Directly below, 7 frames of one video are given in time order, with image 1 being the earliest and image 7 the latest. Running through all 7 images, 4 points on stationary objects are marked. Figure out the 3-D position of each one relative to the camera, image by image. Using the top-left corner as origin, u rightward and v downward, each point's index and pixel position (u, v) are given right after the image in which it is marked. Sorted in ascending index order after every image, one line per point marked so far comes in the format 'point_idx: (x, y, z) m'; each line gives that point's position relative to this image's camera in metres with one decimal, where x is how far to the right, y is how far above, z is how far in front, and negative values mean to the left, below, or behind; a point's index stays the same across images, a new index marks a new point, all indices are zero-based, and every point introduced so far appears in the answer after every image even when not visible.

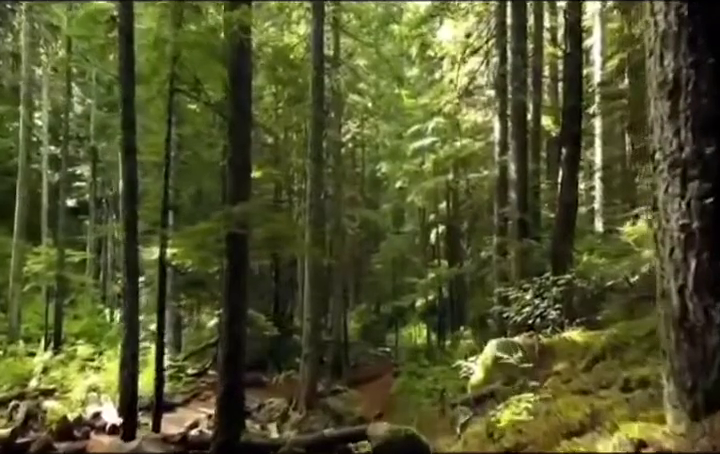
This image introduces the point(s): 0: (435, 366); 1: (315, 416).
0: (+2.5, -4.5, +19.7) m
1: (-1.2, -5.2, +16.7) m
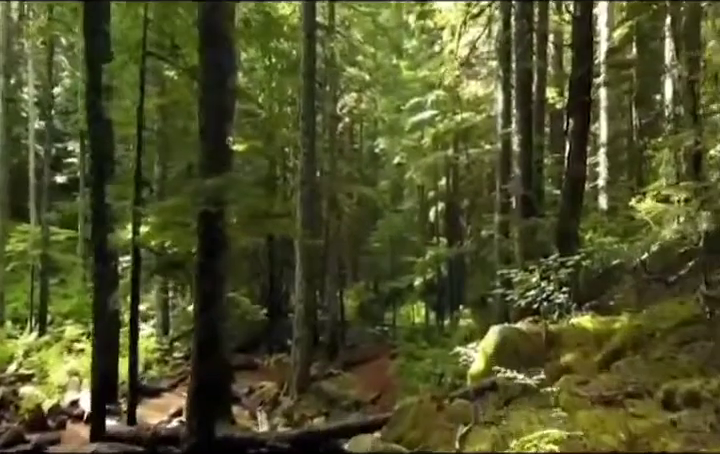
0: (+2.3, -3.8, +19.0) m
1: (-1.4, -4.6, +16.0) m
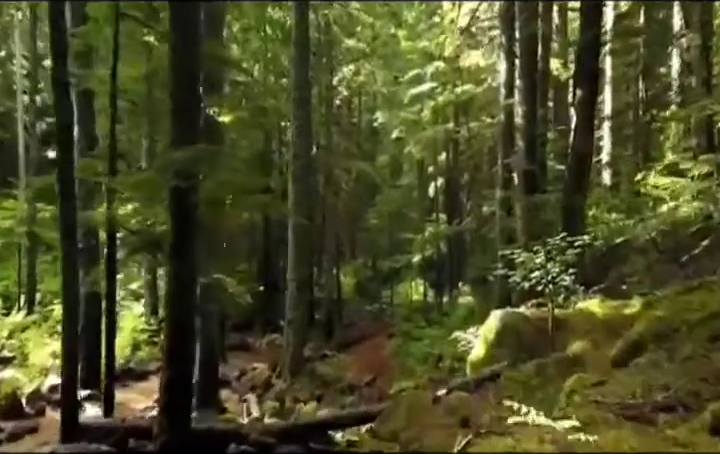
0: (+2.2, -3.1, +18.4) m
1: (-1.5, -4.0, +15.5) m
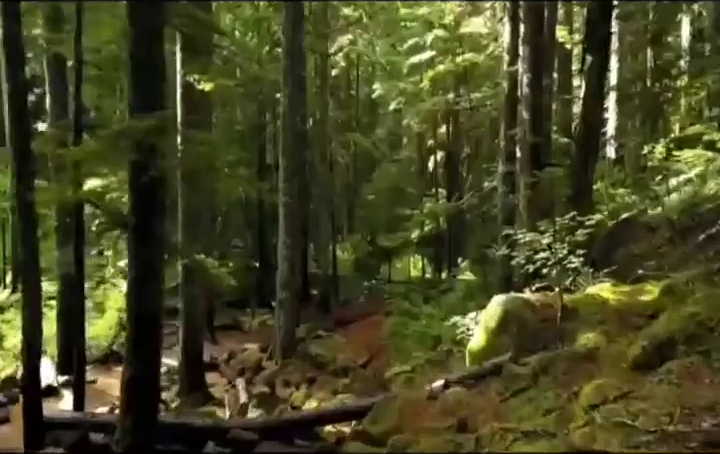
0: (+2.1, -2.4, +17.7) m
1: (-1.6, -3.4, +14.9) m
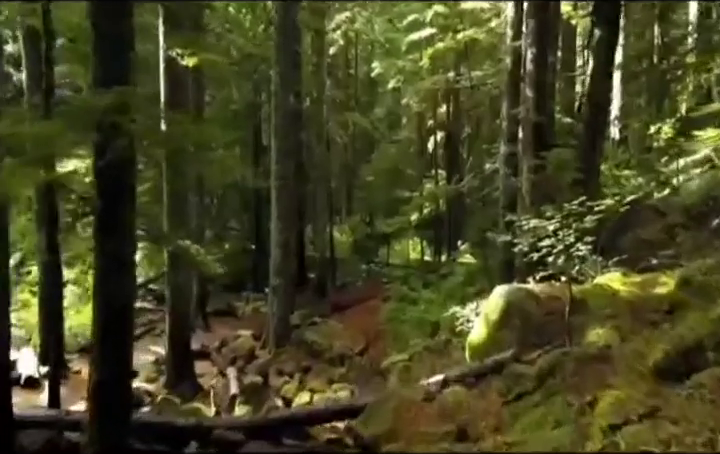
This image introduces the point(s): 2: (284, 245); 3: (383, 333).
0: (+2.0, -1.9, +17.2) m
1: (-1.7, -3.0, +14.4) m
2: (-1.8, -0.4, +14.6) m
3: (+0.6, -2.7, +15.9) m
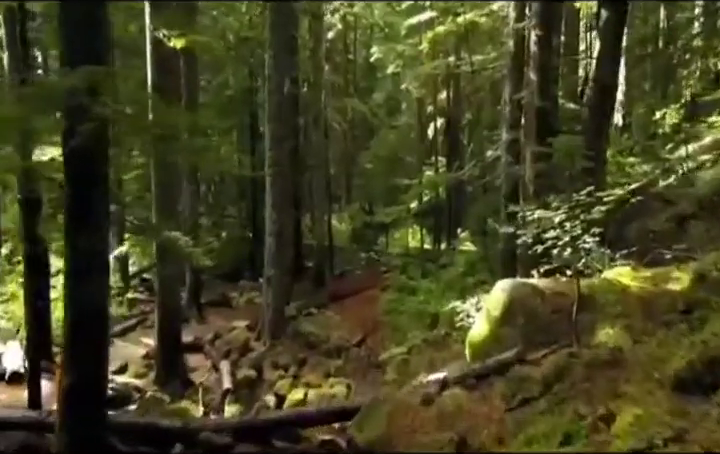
0: (+1.9, -1.6, +16.9) m
1: (-1.8, -2.8, +14.0) m
2: (-1.9, -0.2, +14.2) m
3: (+0.5, -2.5, +15.5) m
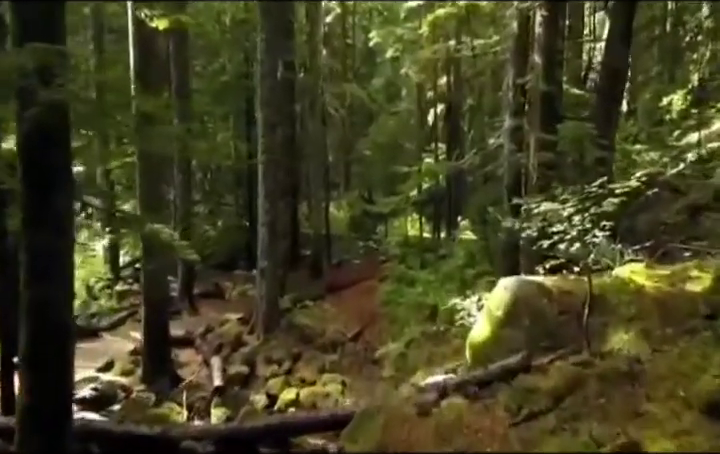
0: (+1.8, -1.3, +16.4) m
1: (-1.9, -2.6, +13.6) m
2: (-2.0, +0.1, +13.7) m
3: (+0.5, -2.2, +15.0) m
